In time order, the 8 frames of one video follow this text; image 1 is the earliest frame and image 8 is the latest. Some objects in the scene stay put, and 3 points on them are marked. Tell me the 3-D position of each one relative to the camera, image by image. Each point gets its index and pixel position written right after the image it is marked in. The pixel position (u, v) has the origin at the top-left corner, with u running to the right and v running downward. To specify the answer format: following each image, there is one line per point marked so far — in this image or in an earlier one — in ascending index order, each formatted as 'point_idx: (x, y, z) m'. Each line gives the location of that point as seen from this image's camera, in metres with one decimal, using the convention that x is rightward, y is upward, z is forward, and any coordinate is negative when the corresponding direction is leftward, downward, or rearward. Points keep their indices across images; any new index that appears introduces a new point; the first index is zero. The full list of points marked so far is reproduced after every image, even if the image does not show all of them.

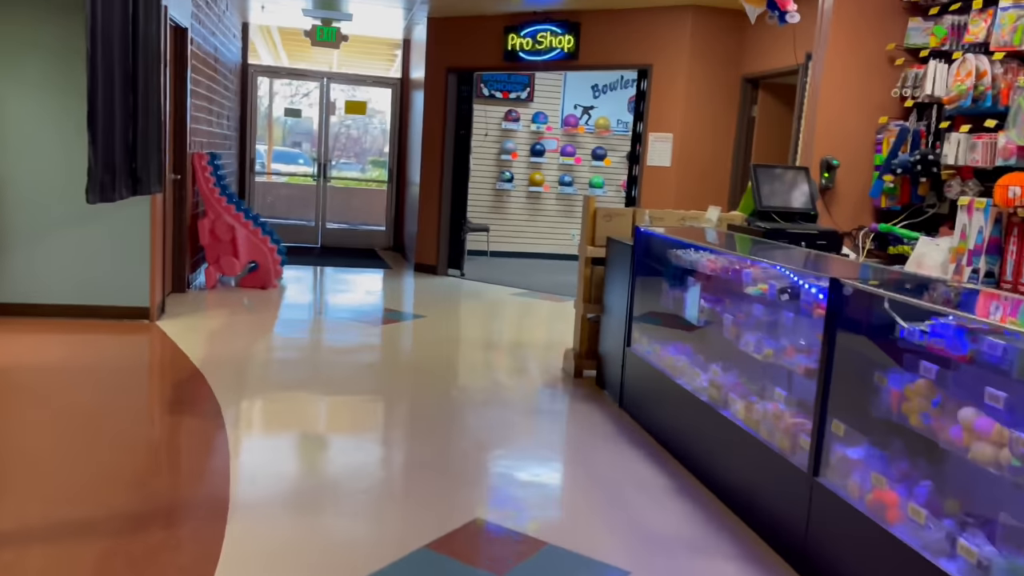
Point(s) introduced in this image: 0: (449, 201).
0: (-0.6, +0.9, +8.0) m
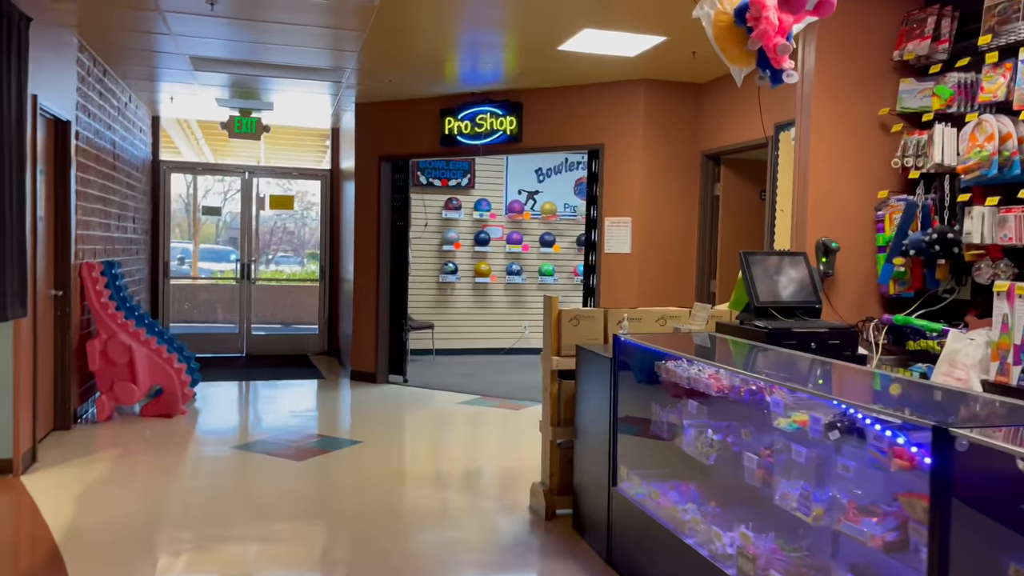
0: (-1.1, -0.1, +7.2) m
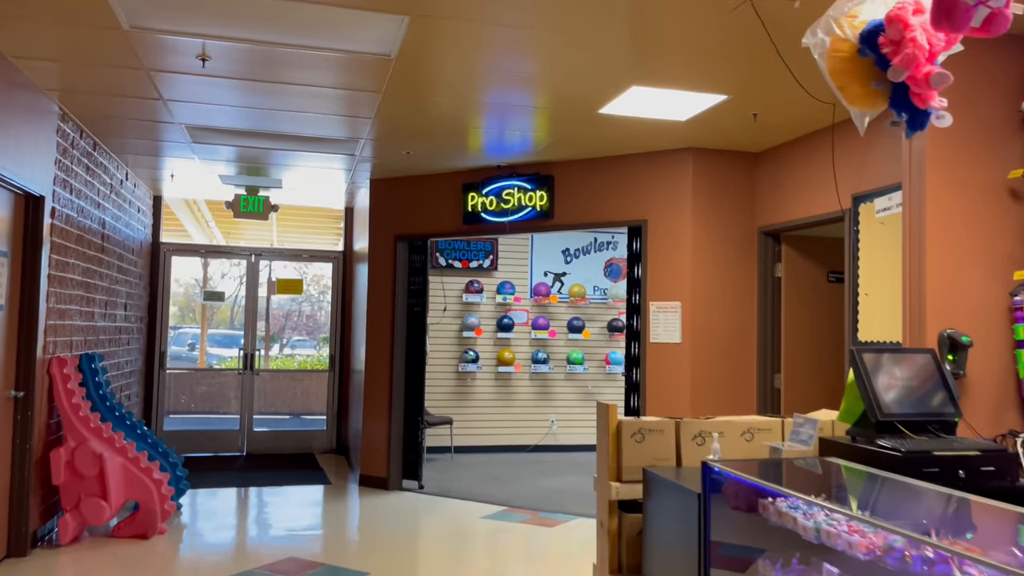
0: (-0.9, -0.9, +6.4) m
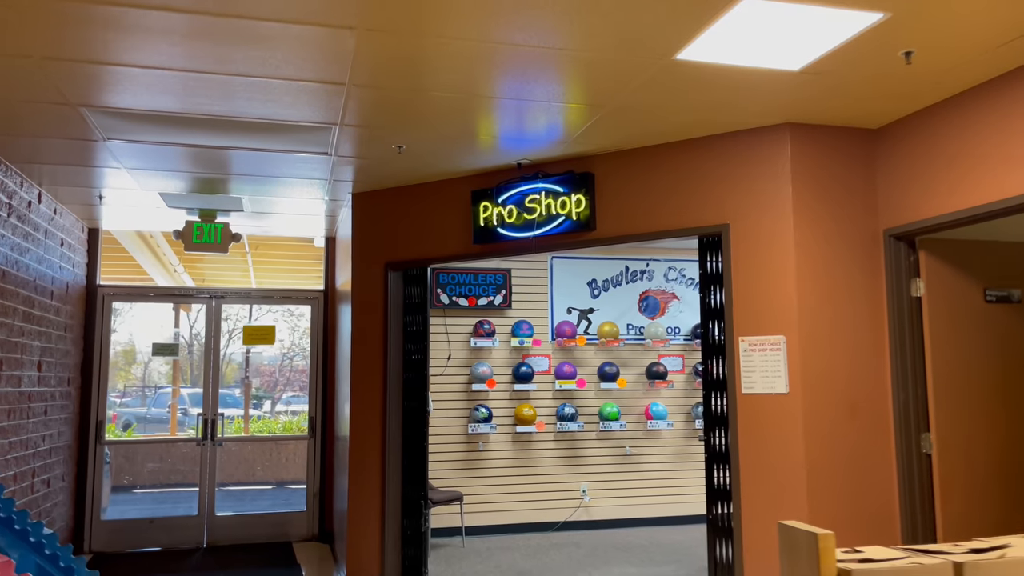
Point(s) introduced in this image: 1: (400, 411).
0: (-0.7, -1.1, +4.9) m
1: (-0.7, -0.8, +5.0) m
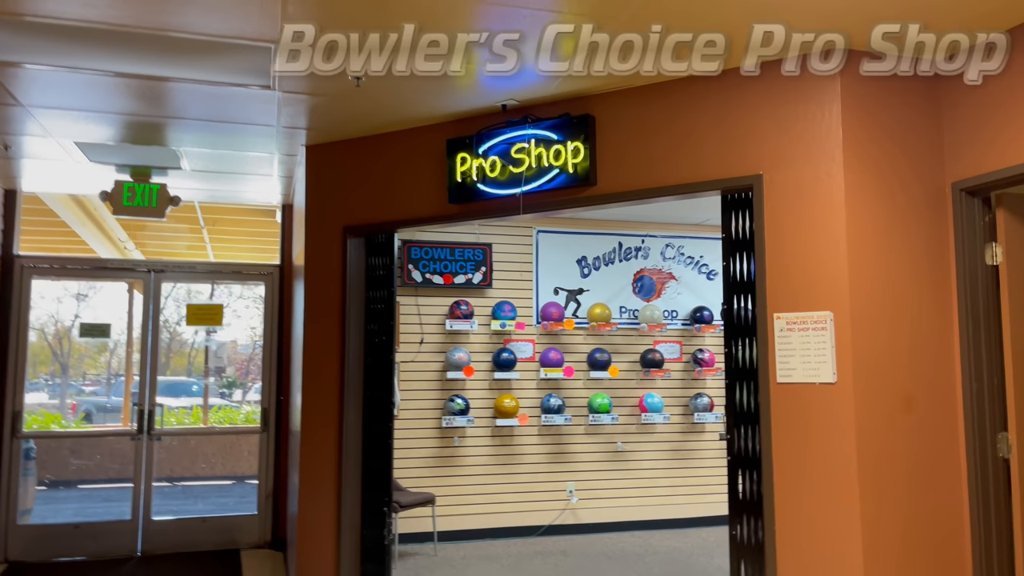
0: (-0.8, -1.0, +4.2) m
1: (-0.8, -0.6, +4.2) m
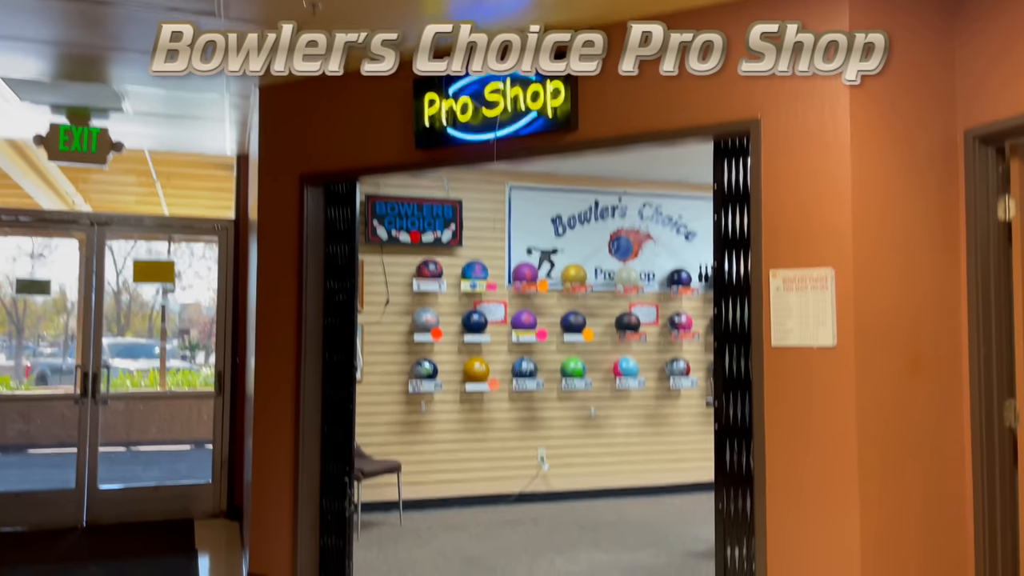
0: (-1.0, -0.8, +3.9) m
1: (-1.0, -0.4, +3.9) m
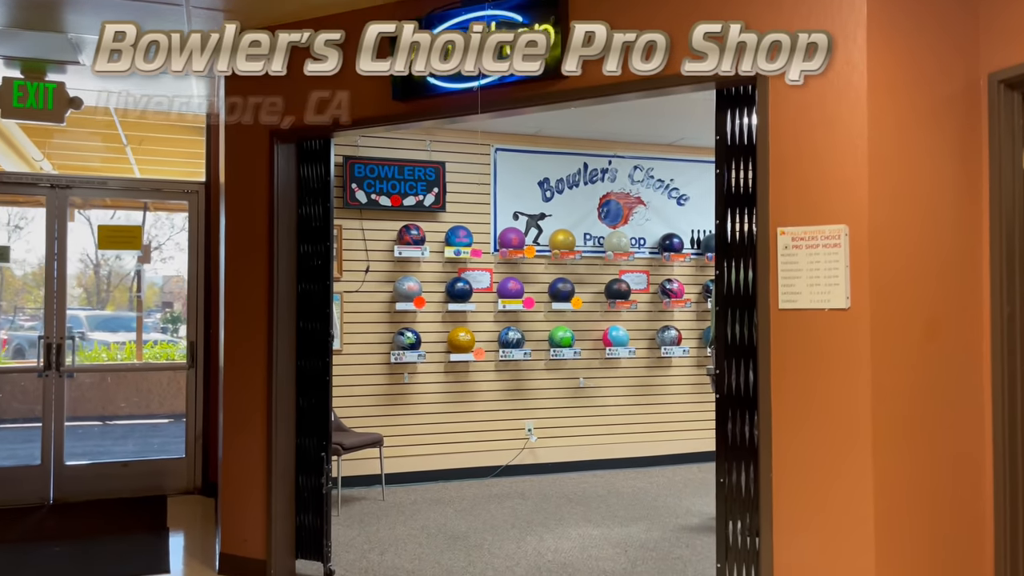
0: (-1.0, -0.6, +3.7) m
1: (-1.0, -0.2, +3.7) m
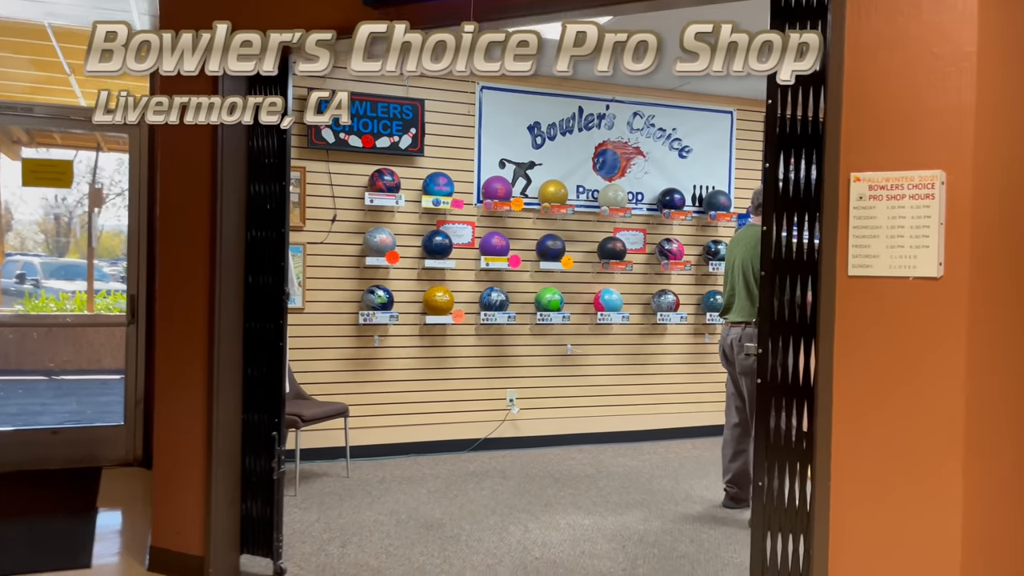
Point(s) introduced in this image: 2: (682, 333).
0: (-1.1, -0.4, +3.1) m
1: (-1.1, 0.0, +3.1) m
2: (+1.2, -0.3, +5.6) m
